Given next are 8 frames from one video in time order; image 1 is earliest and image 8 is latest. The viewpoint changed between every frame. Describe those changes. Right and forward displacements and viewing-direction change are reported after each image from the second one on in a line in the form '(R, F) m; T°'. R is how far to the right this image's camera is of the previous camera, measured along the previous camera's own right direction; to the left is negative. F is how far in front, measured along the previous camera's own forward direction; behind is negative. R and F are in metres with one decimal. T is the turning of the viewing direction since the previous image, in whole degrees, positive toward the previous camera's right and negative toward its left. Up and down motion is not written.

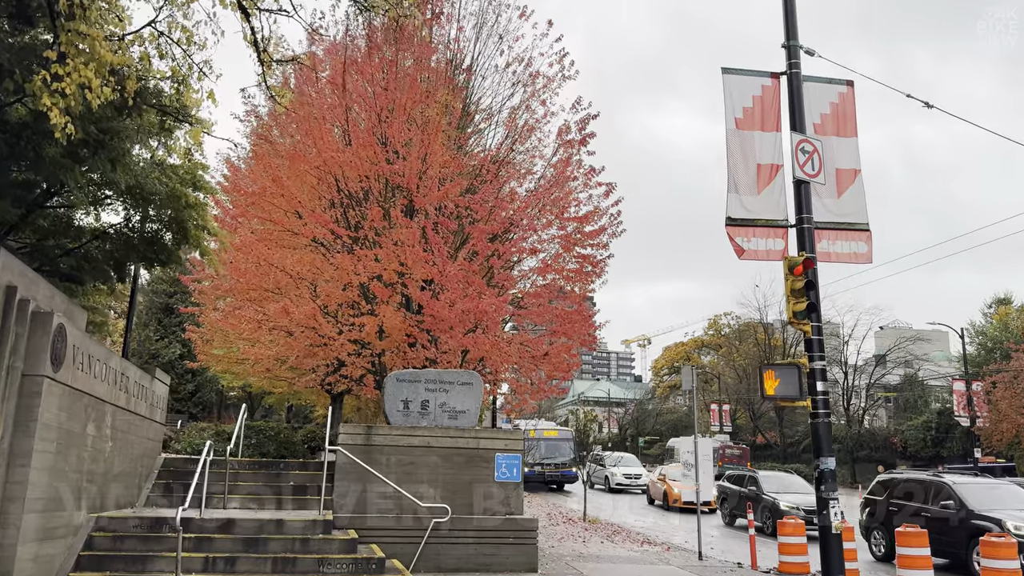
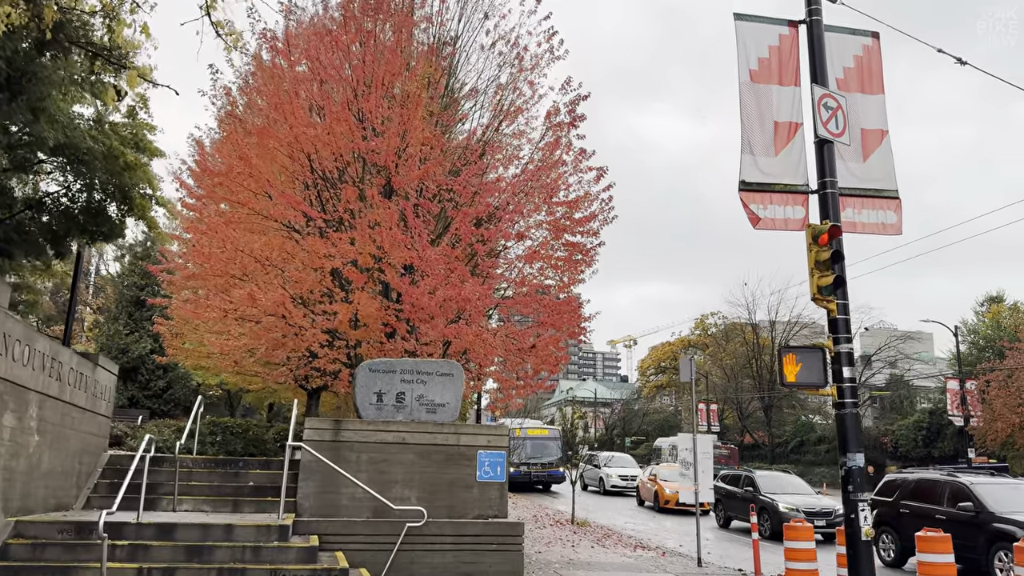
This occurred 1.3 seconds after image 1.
(0.0, +0.8) m; +1°
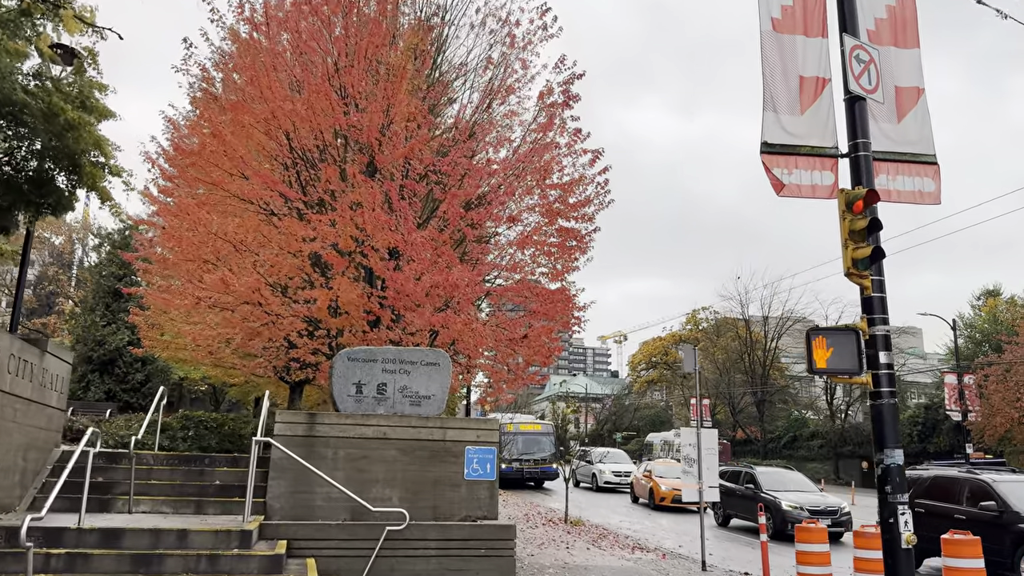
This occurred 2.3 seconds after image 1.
(0.0, +0.6) m; +1°
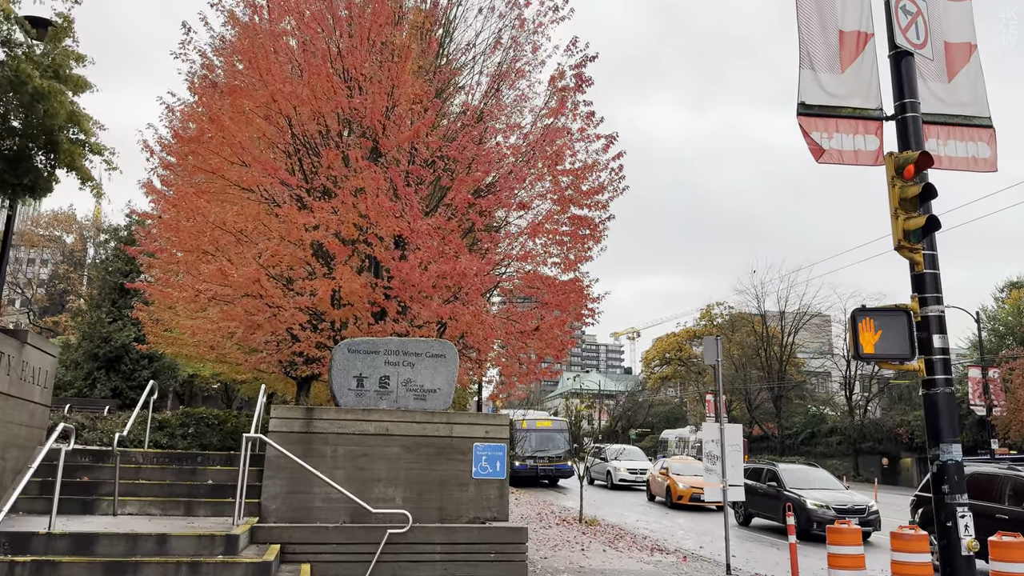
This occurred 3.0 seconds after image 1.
(0.0, +0.5) m; -1°
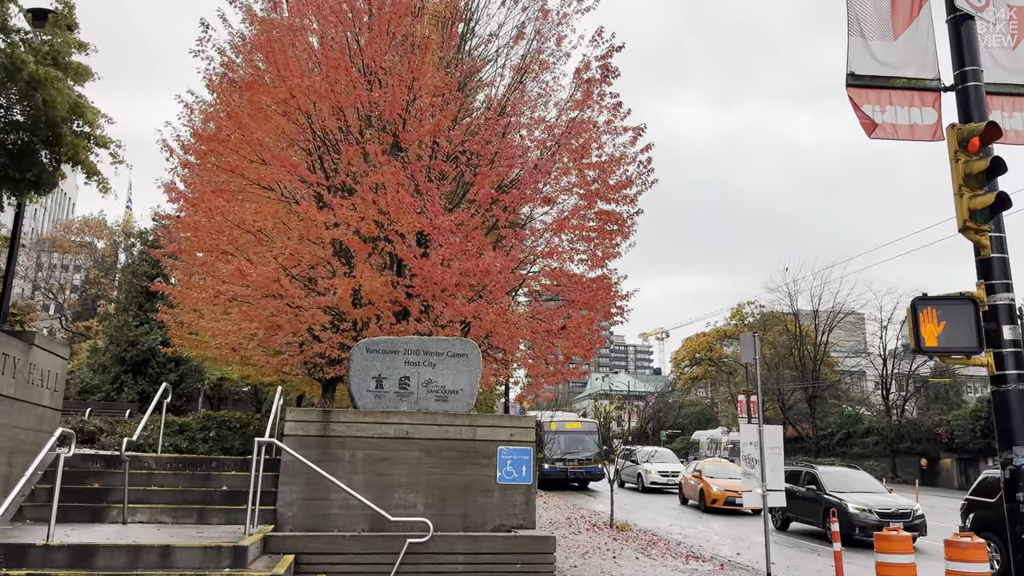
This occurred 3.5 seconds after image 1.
(0.0, +0.3) m; -2°
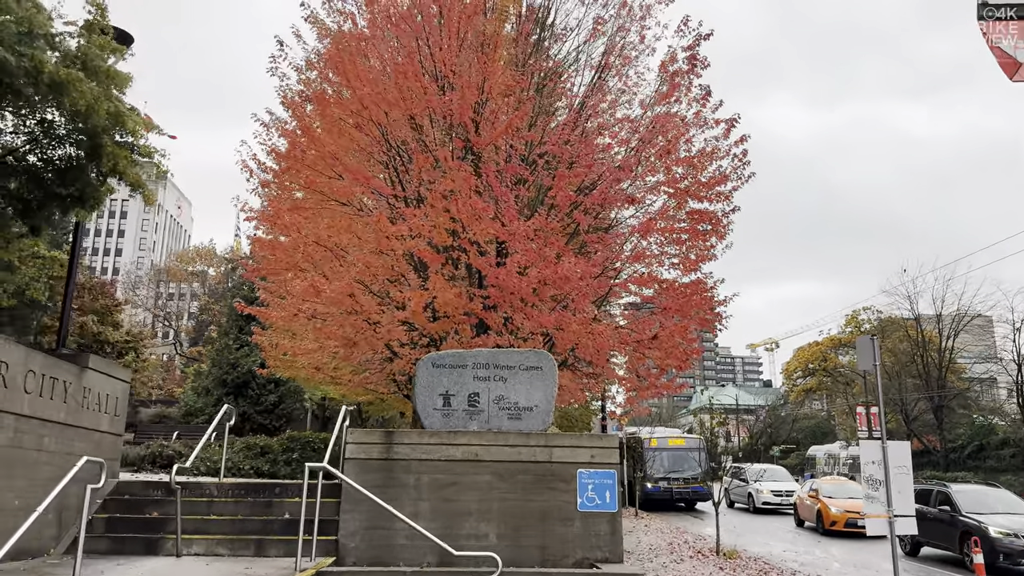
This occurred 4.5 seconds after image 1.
(+0.2, +0.6) m; -7°
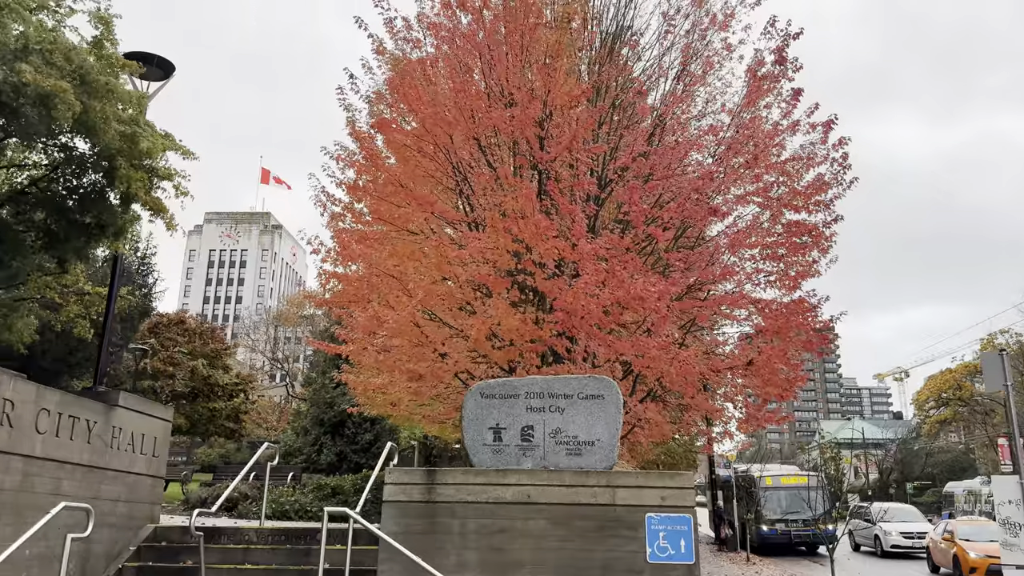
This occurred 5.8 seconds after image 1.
(+0.4, +0.7) m; -7°
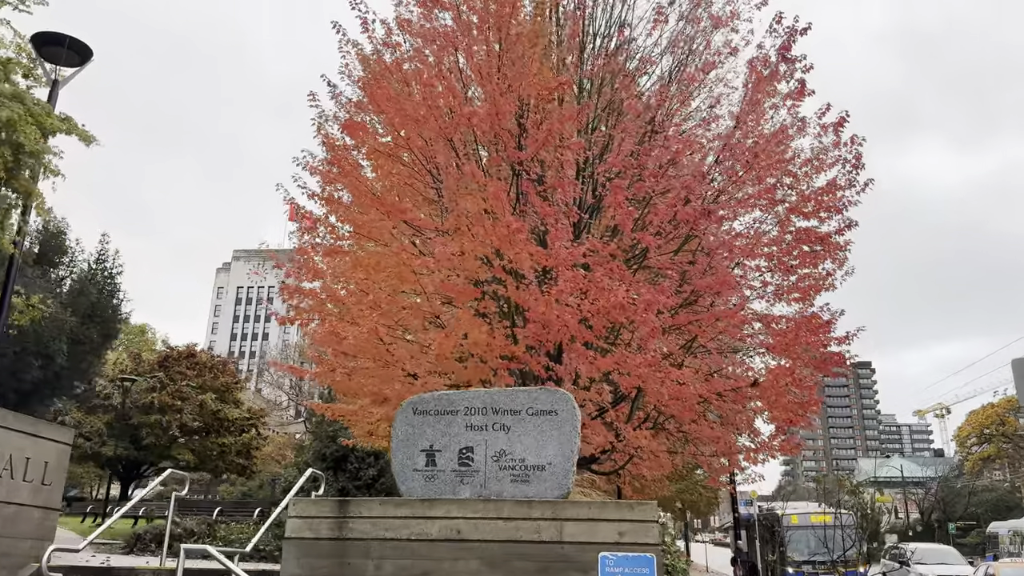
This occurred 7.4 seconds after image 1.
(+0.5, +0.8) m; -2°
